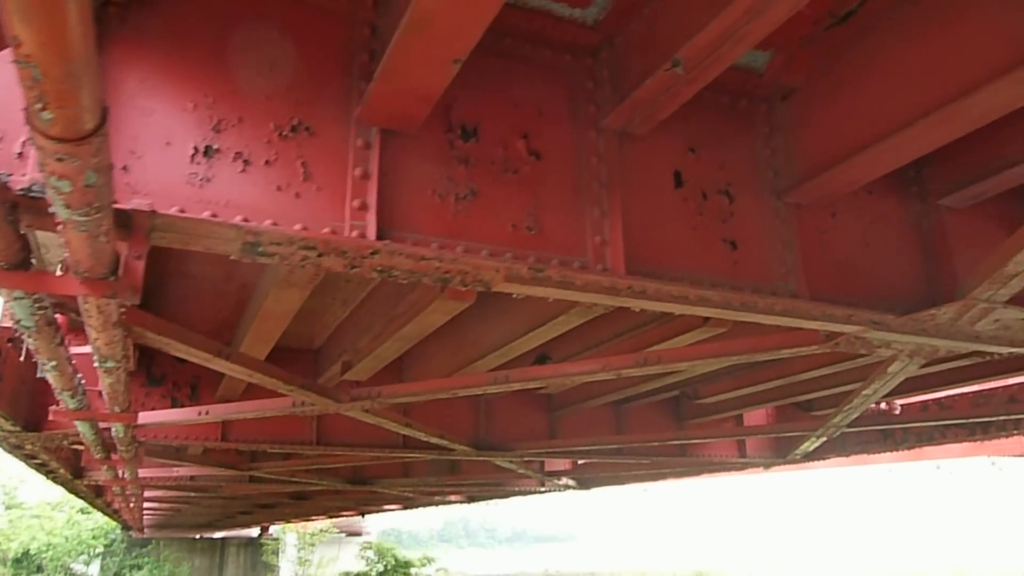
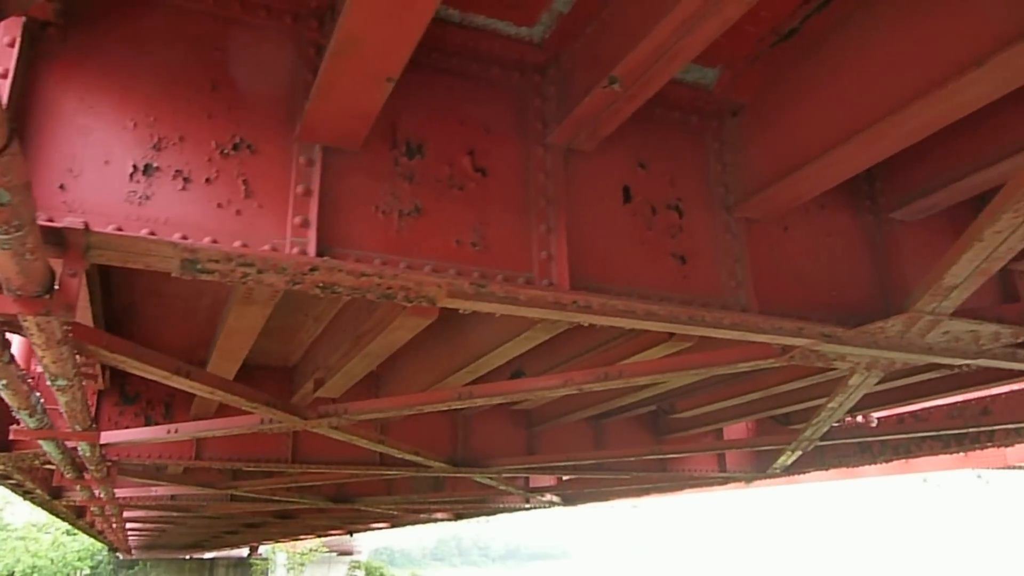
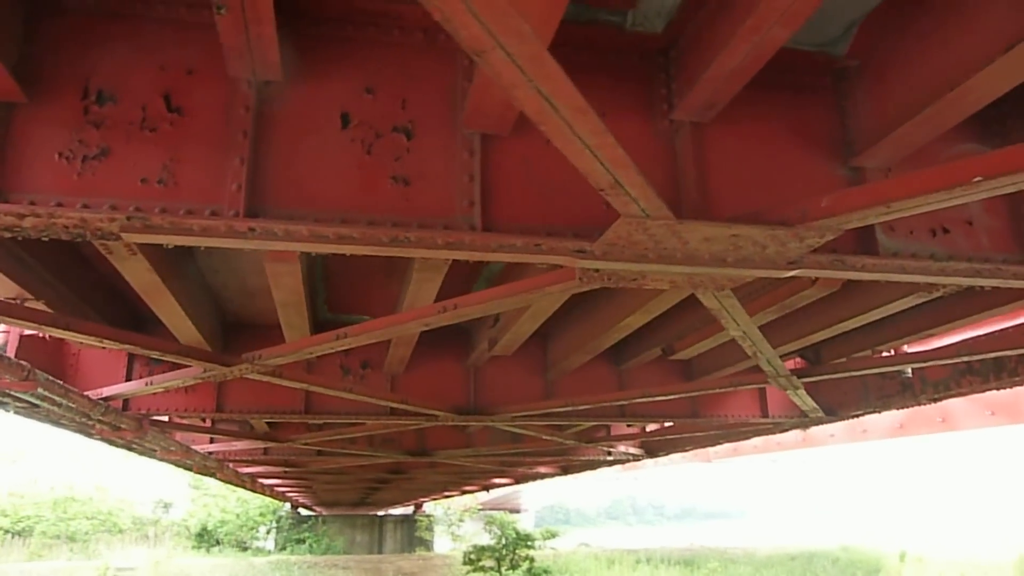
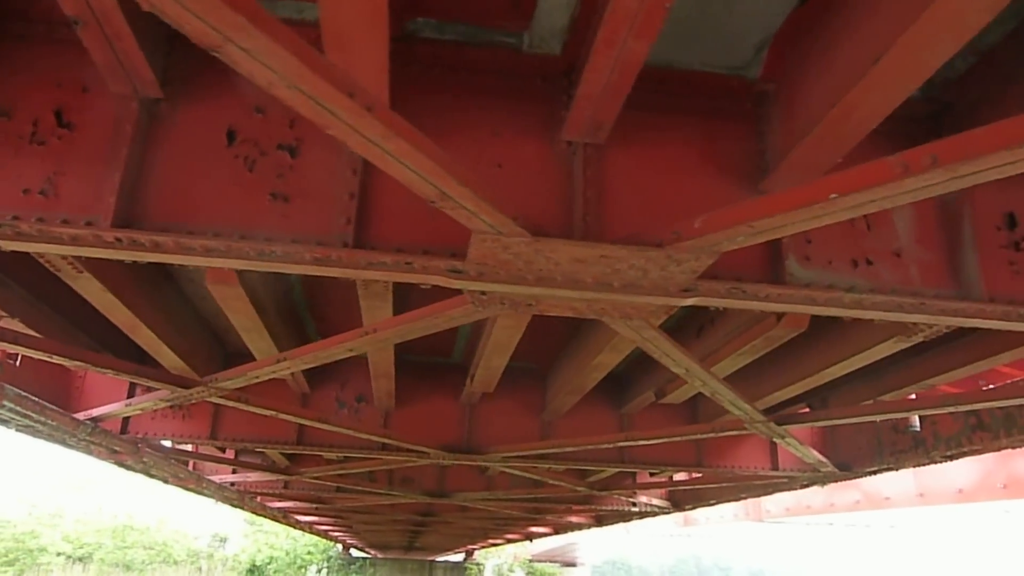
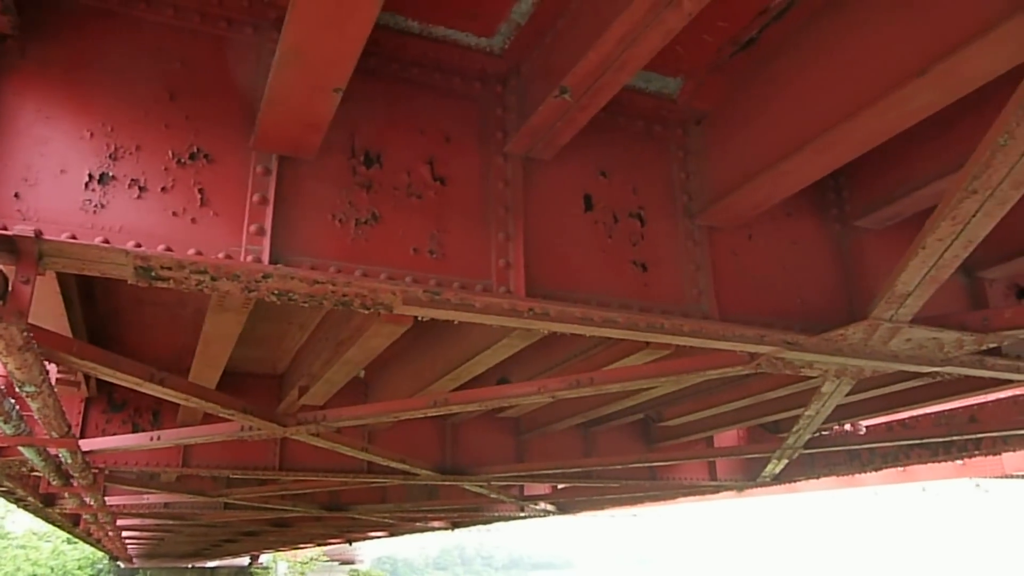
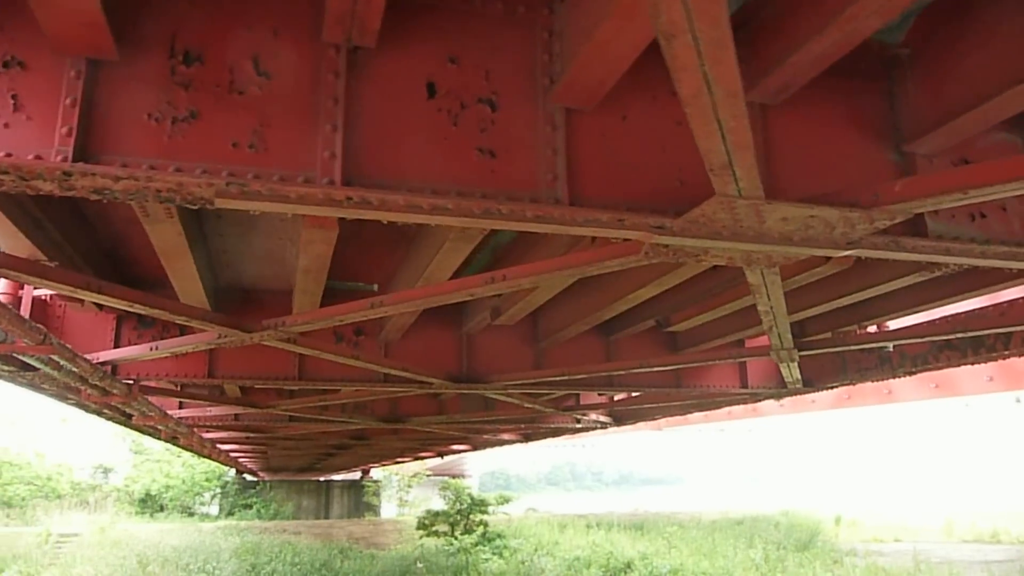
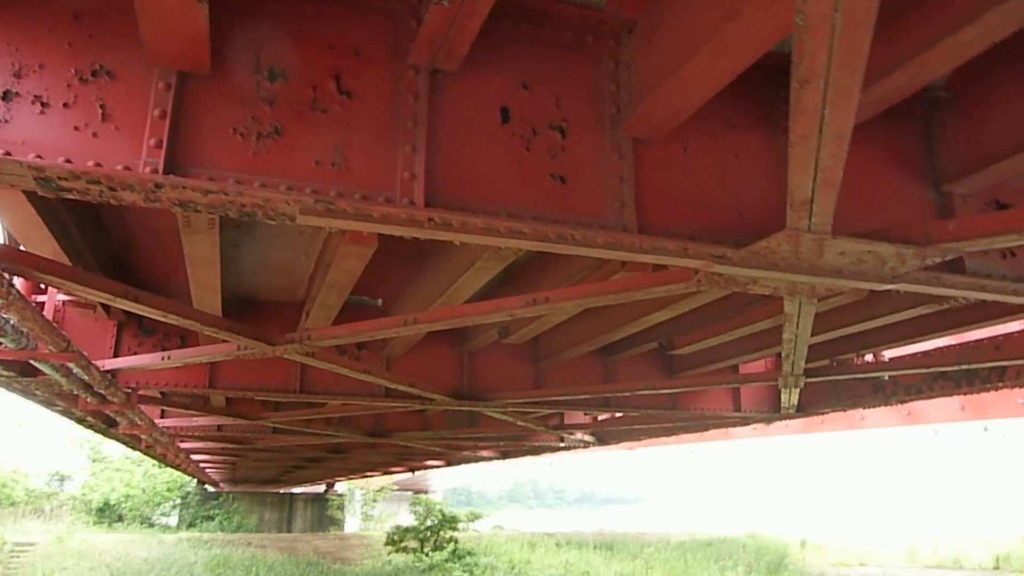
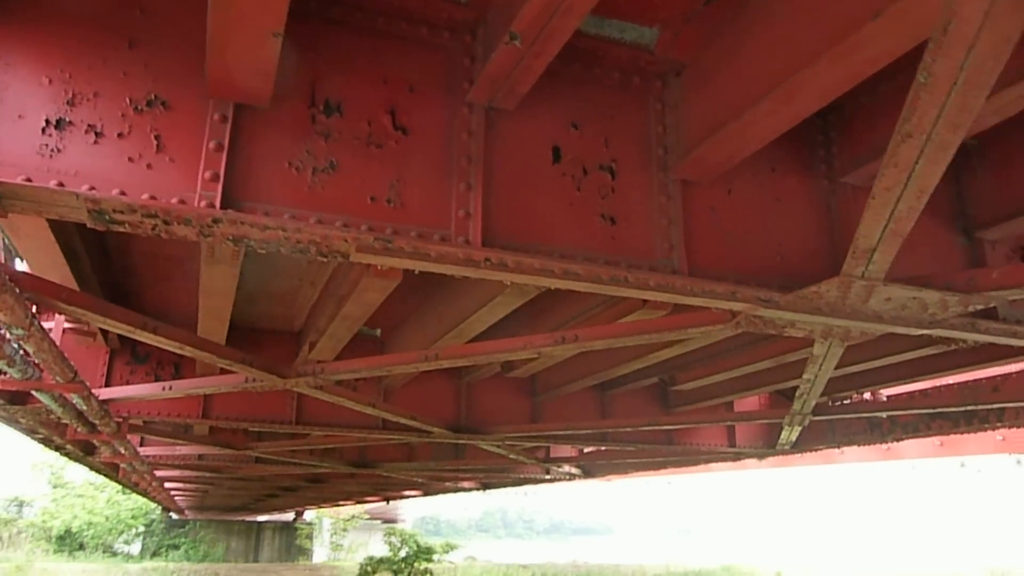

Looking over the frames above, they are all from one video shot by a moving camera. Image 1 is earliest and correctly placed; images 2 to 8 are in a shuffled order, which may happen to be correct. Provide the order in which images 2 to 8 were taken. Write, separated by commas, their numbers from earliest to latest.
2, 5, 8, 7, 6, 3, 4
